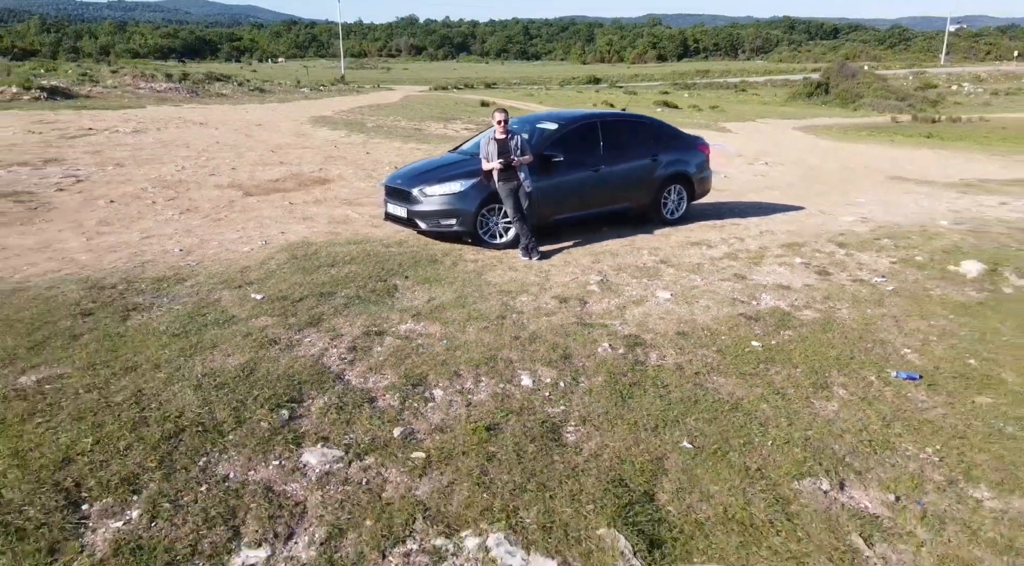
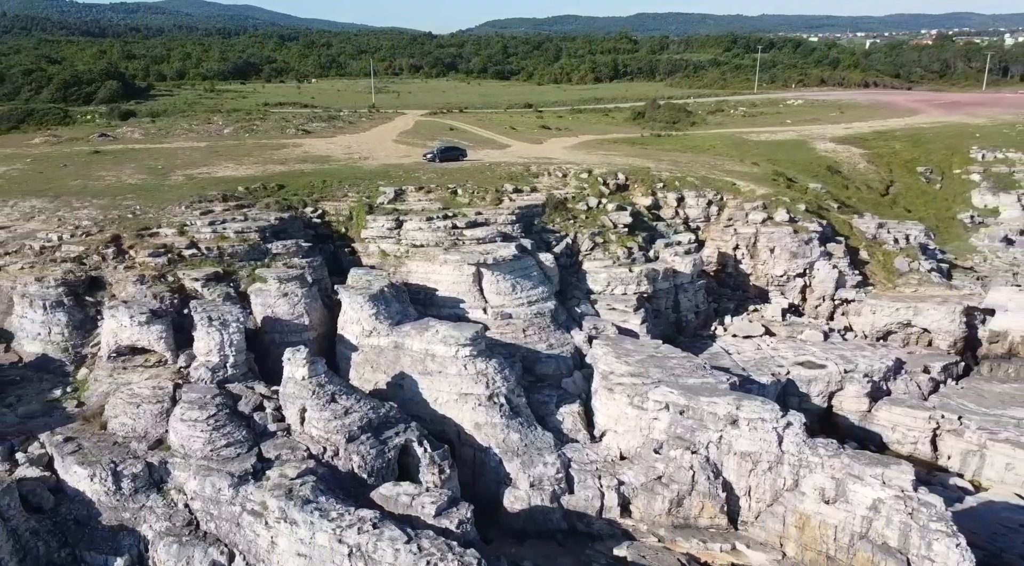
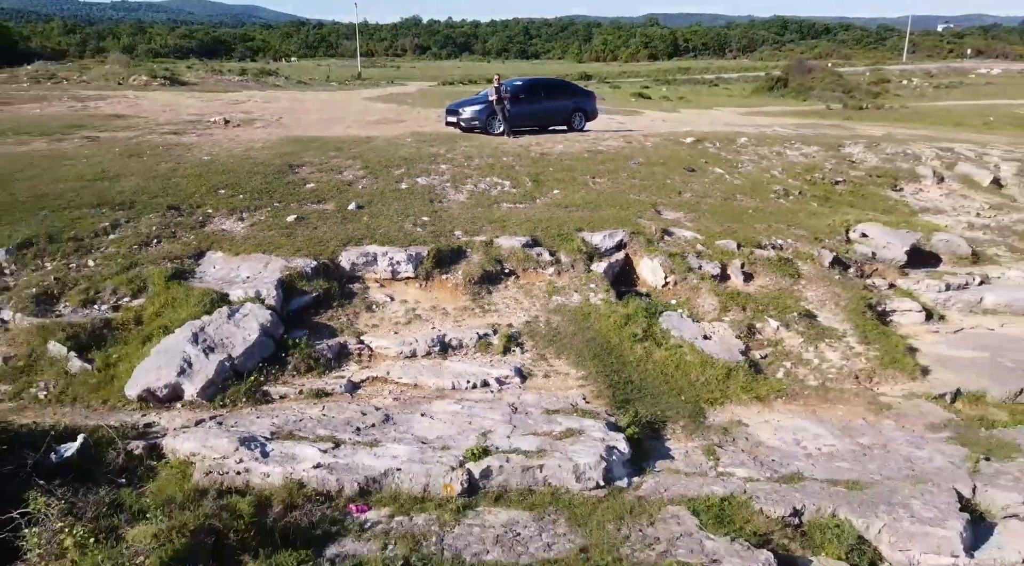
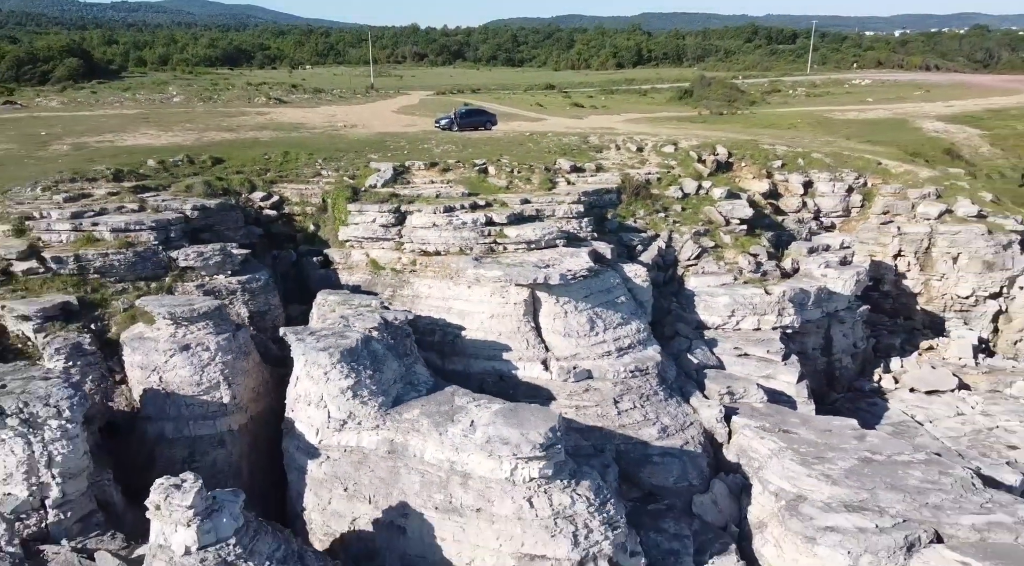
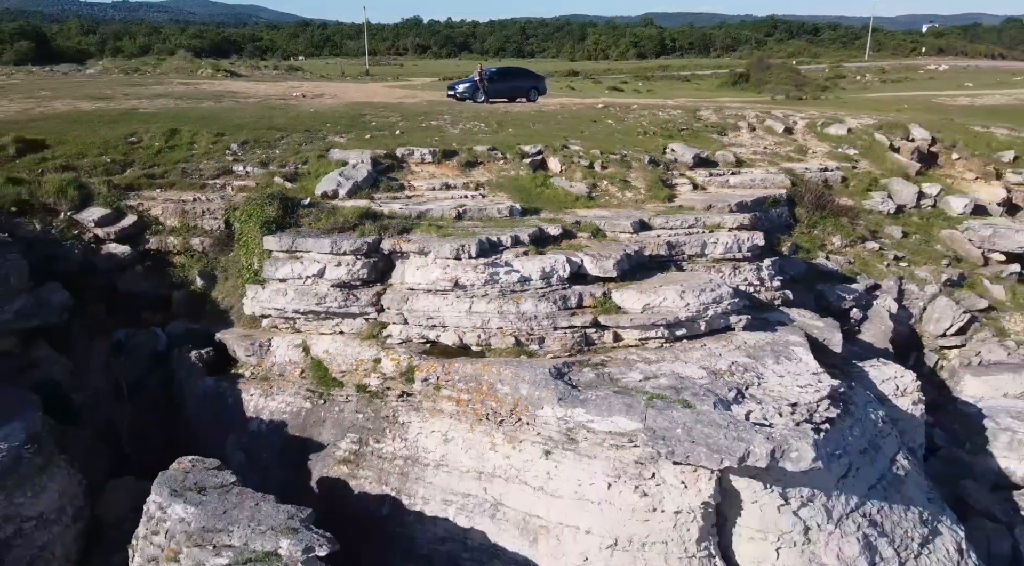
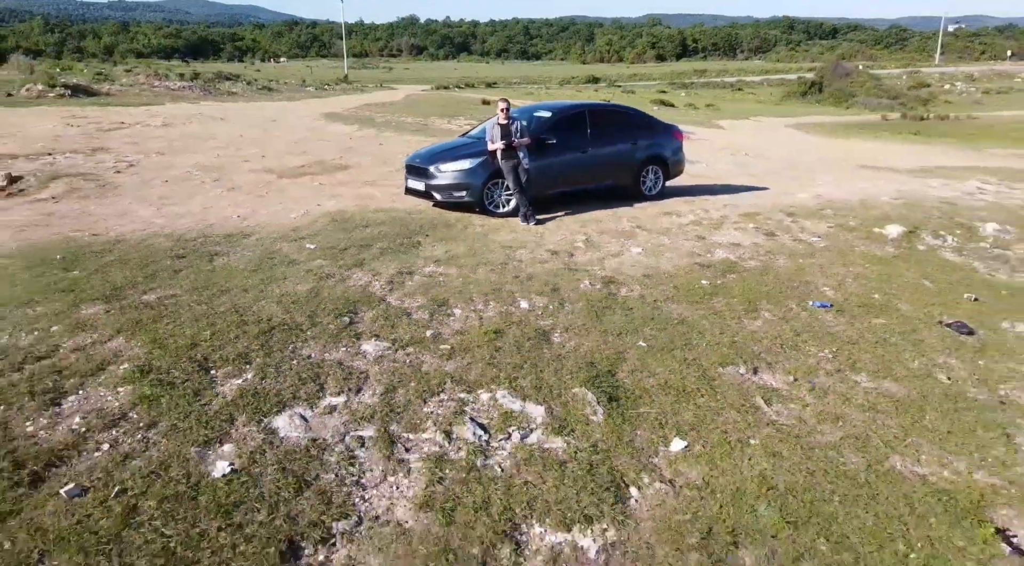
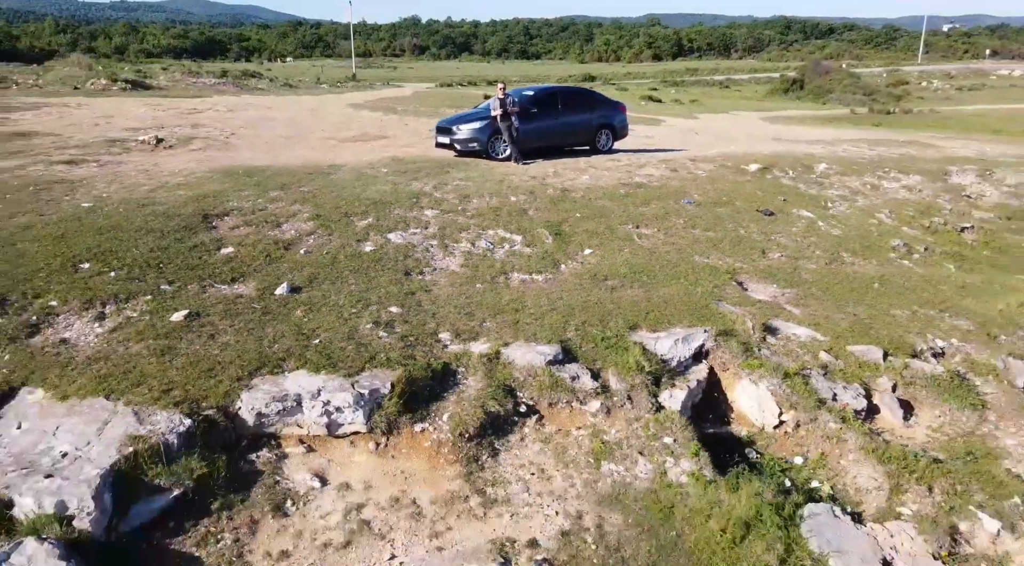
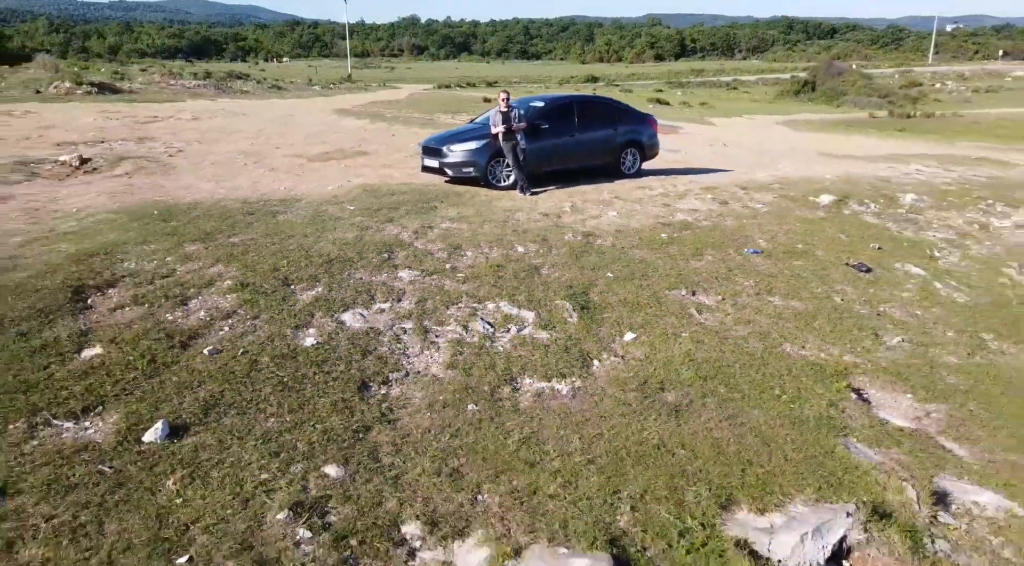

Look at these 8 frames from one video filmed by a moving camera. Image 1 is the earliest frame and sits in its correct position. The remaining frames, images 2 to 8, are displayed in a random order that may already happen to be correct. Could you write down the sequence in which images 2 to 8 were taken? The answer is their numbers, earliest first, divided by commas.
6, 8, 7, 3, 5, 4, 2
